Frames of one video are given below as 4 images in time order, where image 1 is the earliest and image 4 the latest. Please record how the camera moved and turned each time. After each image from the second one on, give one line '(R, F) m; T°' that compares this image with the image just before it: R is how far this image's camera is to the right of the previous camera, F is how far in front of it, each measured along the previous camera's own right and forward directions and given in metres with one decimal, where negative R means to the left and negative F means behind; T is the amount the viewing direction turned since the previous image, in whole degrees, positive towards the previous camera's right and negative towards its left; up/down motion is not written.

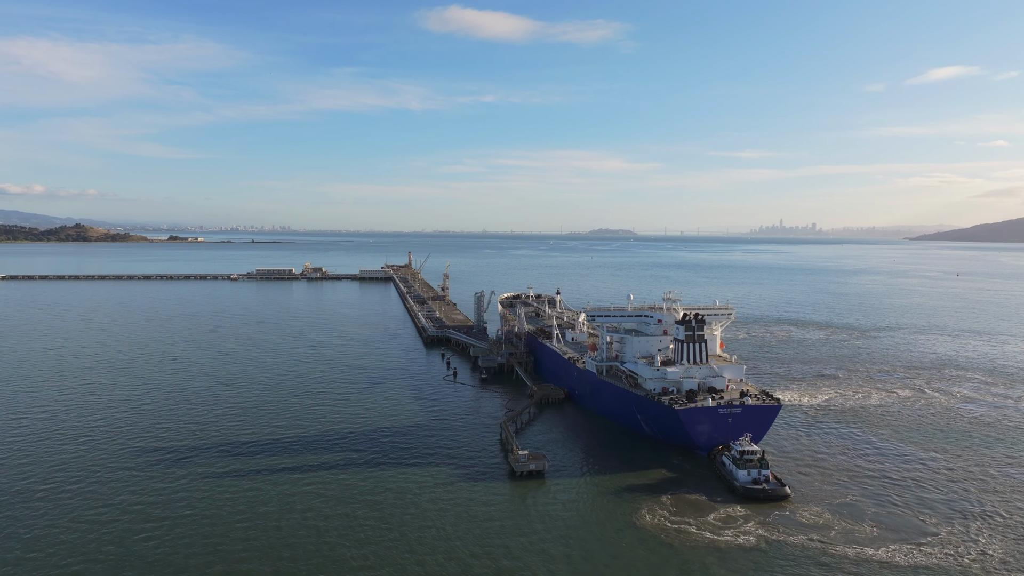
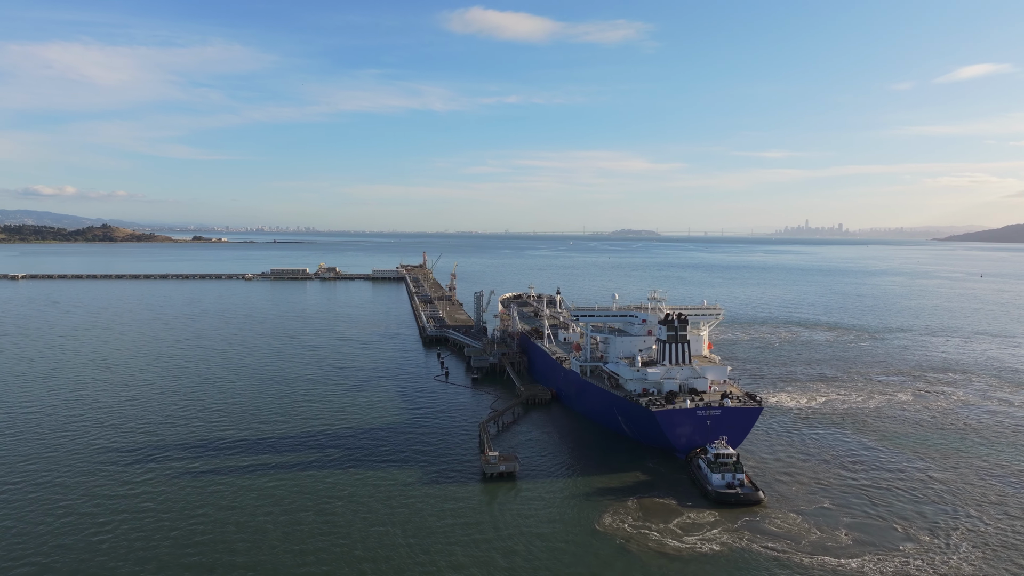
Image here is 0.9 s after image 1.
(+1.6, +0.5) m; -2°
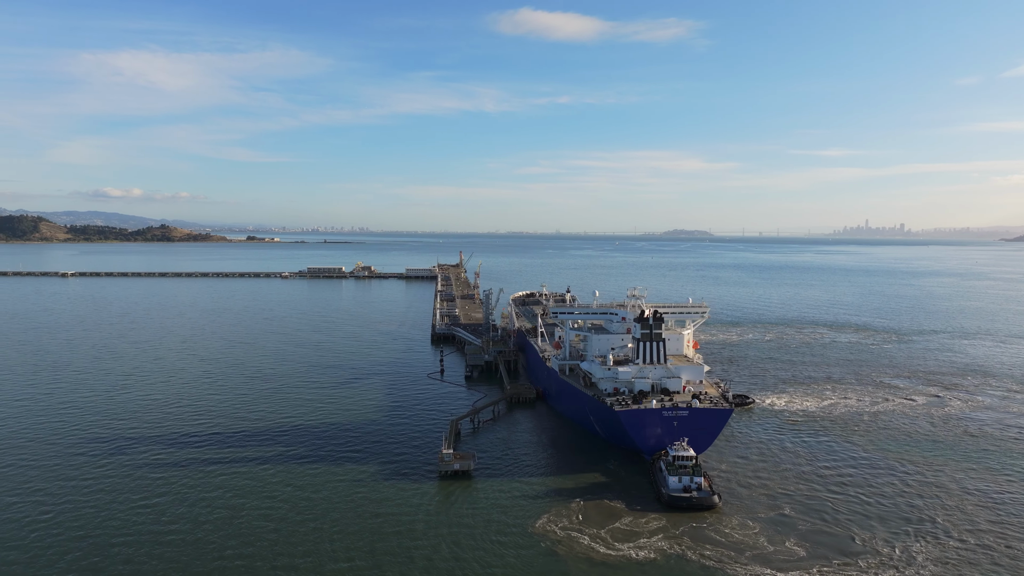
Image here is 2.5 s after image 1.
(+2.9, +0.6) m; -4°
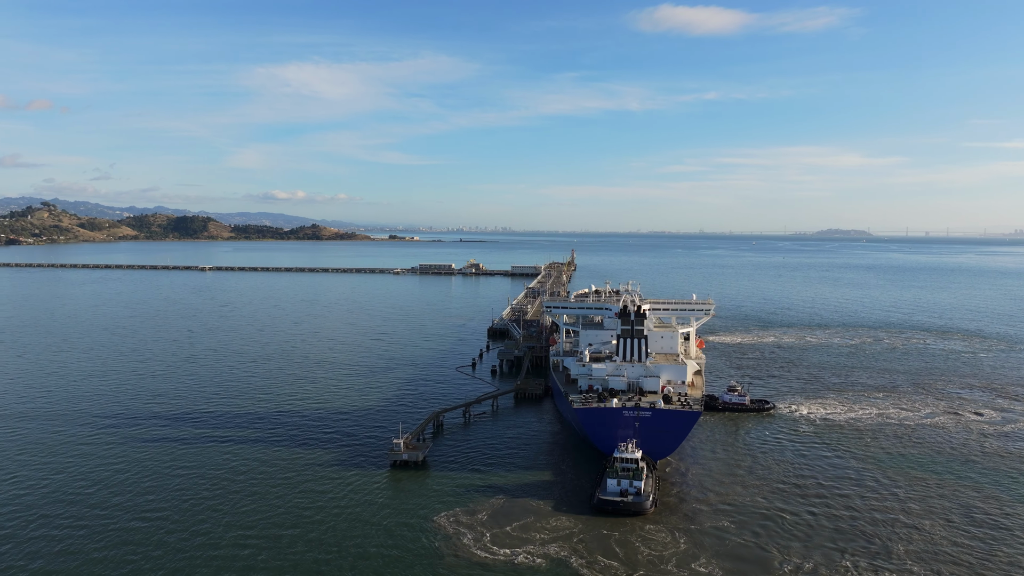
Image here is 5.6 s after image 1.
(+5.6, +1.0) m; -10°
